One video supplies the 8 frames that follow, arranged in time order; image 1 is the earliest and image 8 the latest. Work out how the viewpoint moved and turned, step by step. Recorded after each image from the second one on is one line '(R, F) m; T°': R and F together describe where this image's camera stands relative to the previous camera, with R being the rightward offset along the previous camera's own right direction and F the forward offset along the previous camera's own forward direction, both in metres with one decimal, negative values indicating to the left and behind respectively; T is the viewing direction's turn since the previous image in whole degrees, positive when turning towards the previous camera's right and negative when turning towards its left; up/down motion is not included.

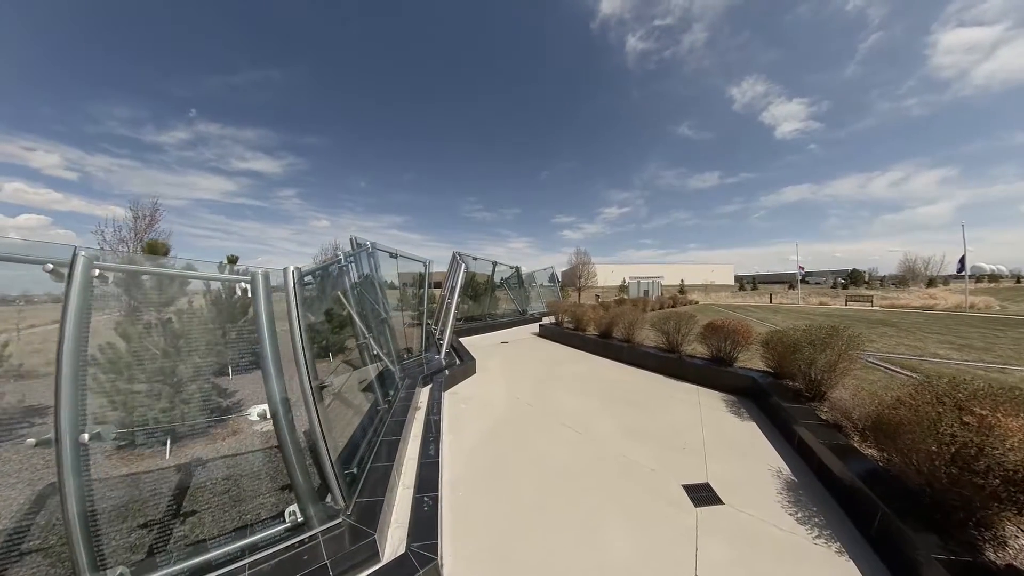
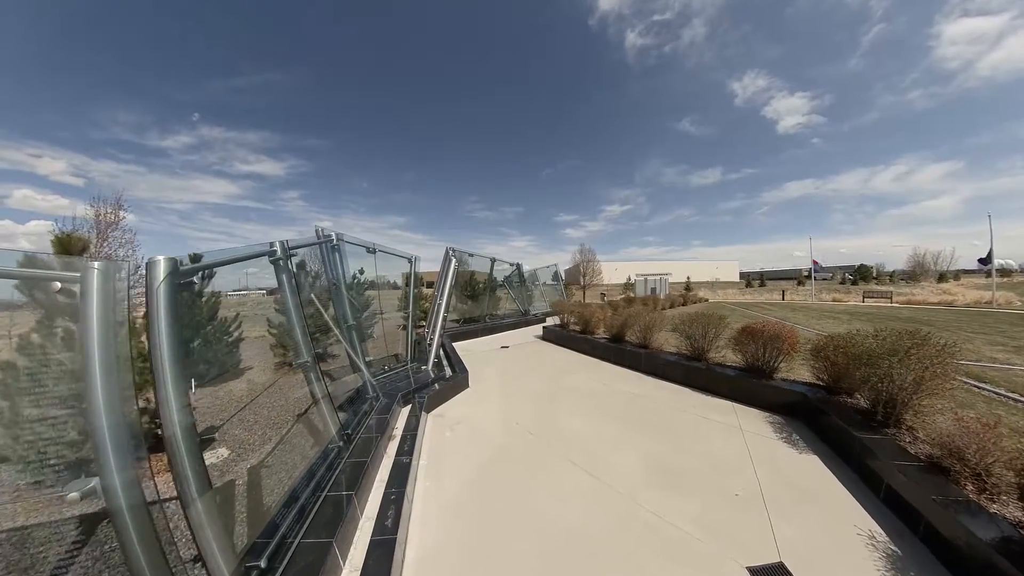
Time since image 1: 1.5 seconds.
(+0.1, +0.7) m; 0°
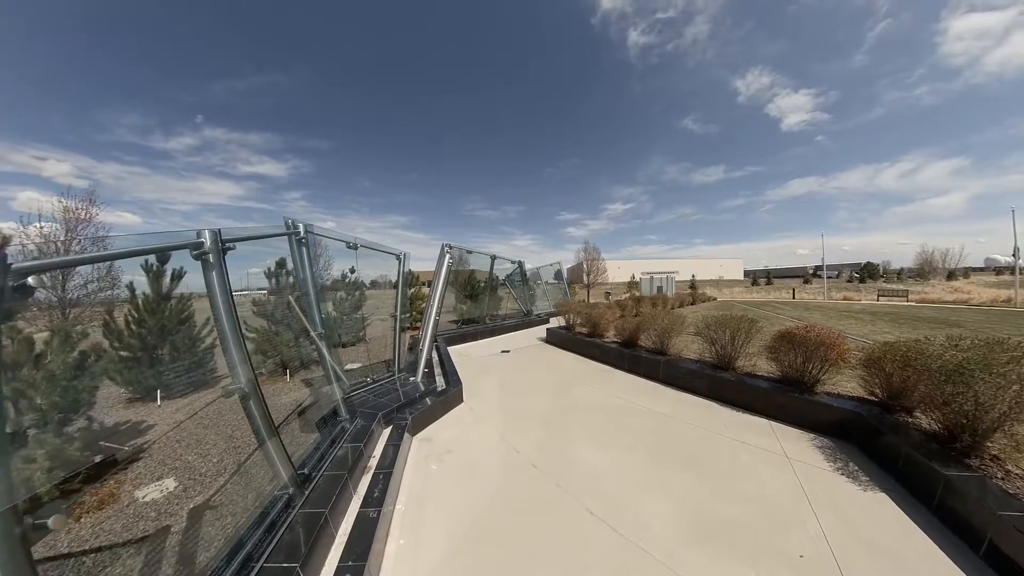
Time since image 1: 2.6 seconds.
(0.0, +0.5) m; 0°
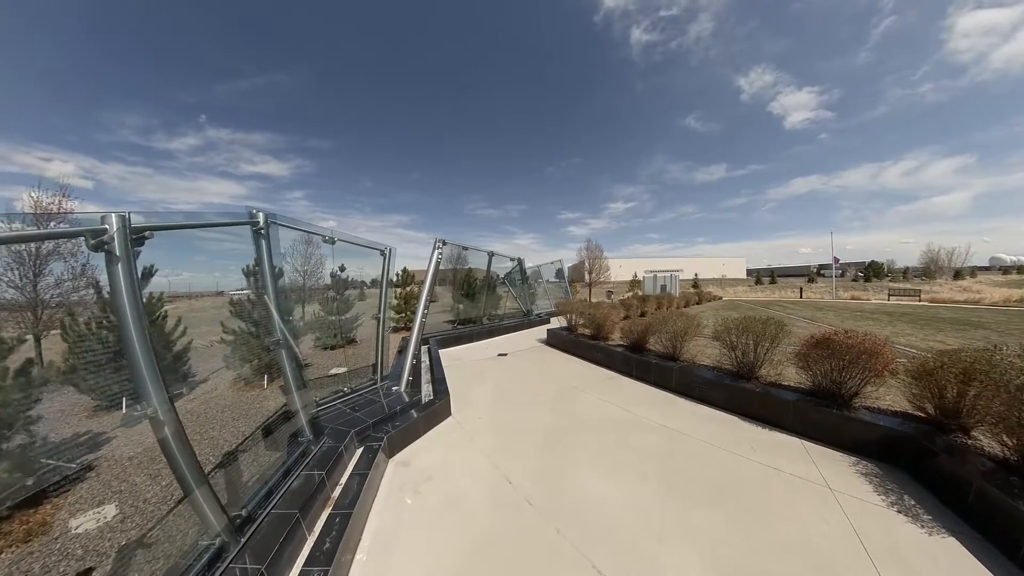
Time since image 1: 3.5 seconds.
(+0.1, +0.4) m; 0°
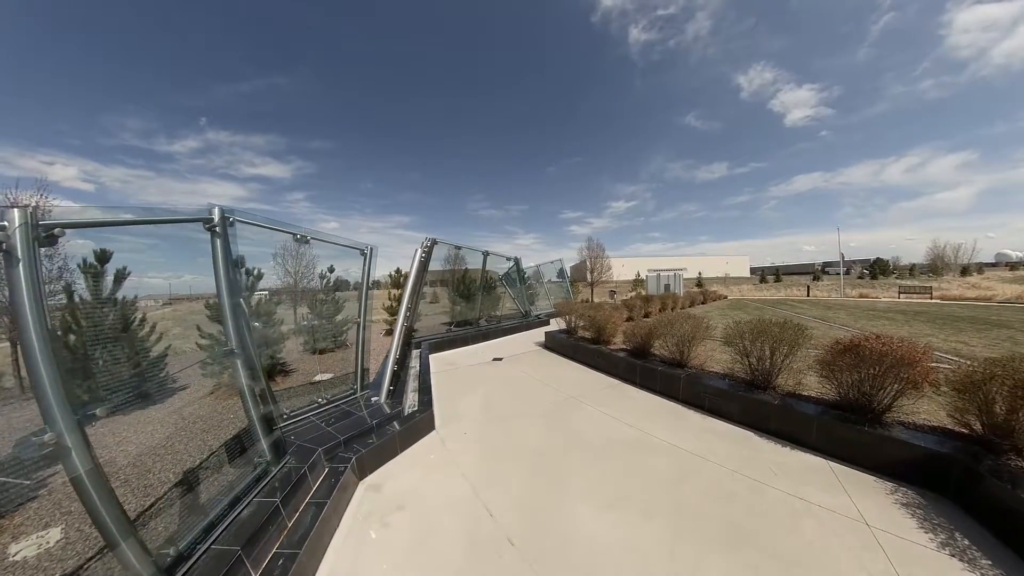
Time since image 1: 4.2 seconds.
(+0.1, +0.3) m; 0°
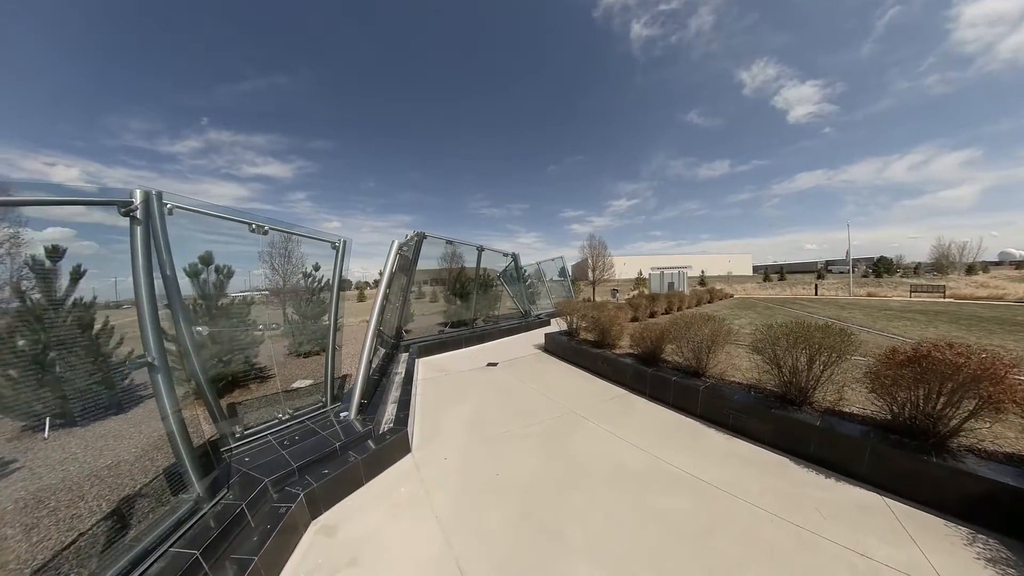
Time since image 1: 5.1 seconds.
(+0.1, +0.5) m; 0°
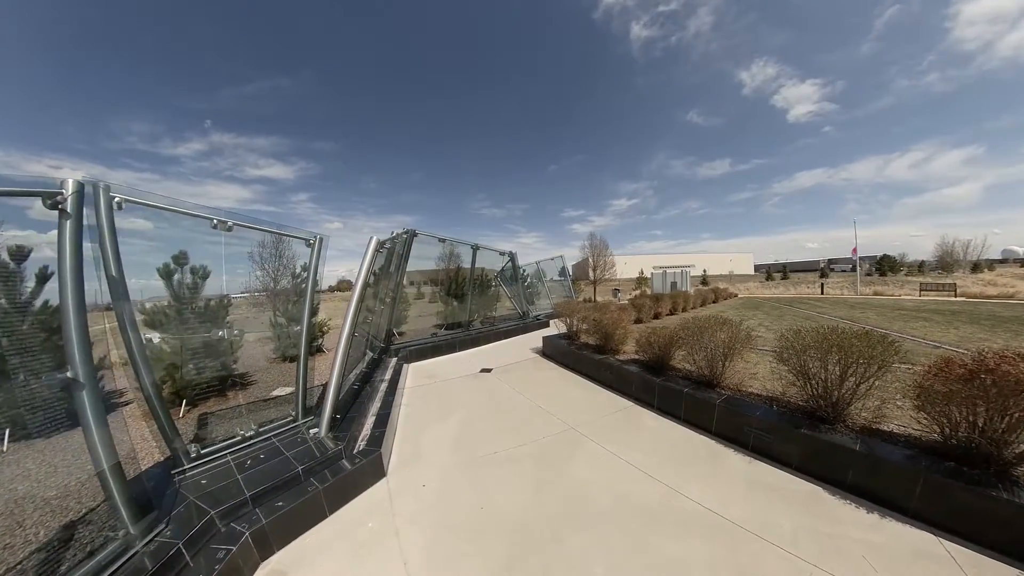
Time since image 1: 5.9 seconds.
(+0.1, +0.3) m; 0°
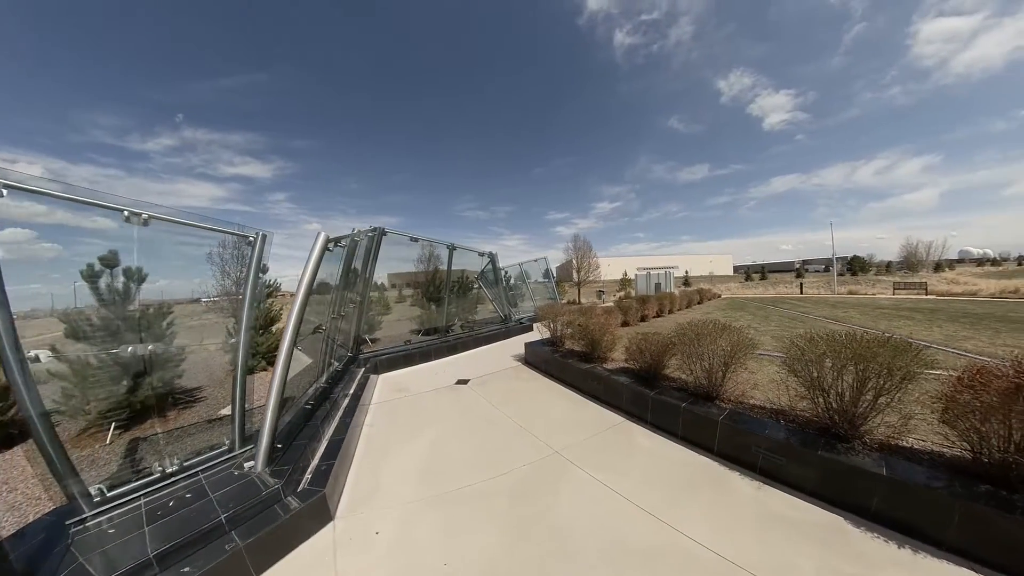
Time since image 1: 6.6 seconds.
(+0.1, +0.4) m; +2°
